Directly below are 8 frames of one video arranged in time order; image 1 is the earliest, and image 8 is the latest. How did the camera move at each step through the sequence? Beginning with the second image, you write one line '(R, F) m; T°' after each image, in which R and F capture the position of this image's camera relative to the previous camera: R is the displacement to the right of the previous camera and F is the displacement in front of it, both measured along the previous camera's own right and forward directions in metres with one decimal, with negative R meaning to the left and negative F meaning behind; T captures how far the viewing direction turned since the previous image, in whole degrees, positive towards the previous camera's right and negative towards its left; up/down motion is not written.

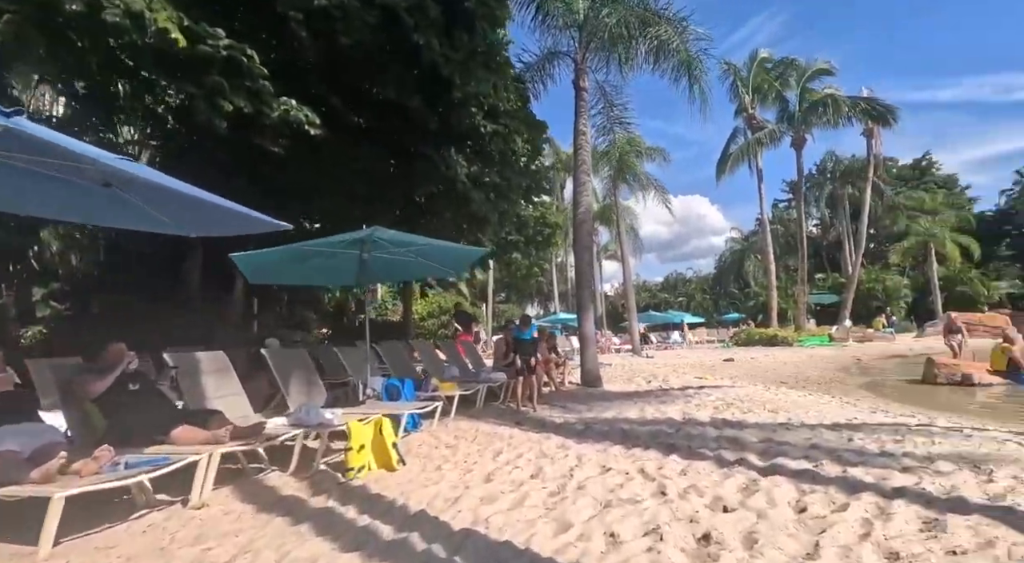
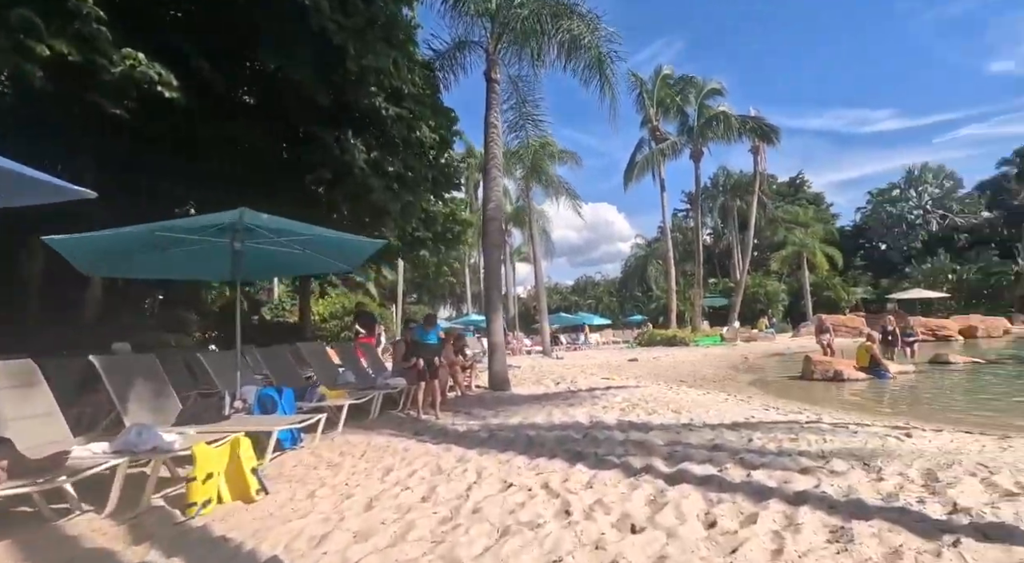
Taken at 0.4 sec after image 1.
(+0.1, +0.4) m; +9°
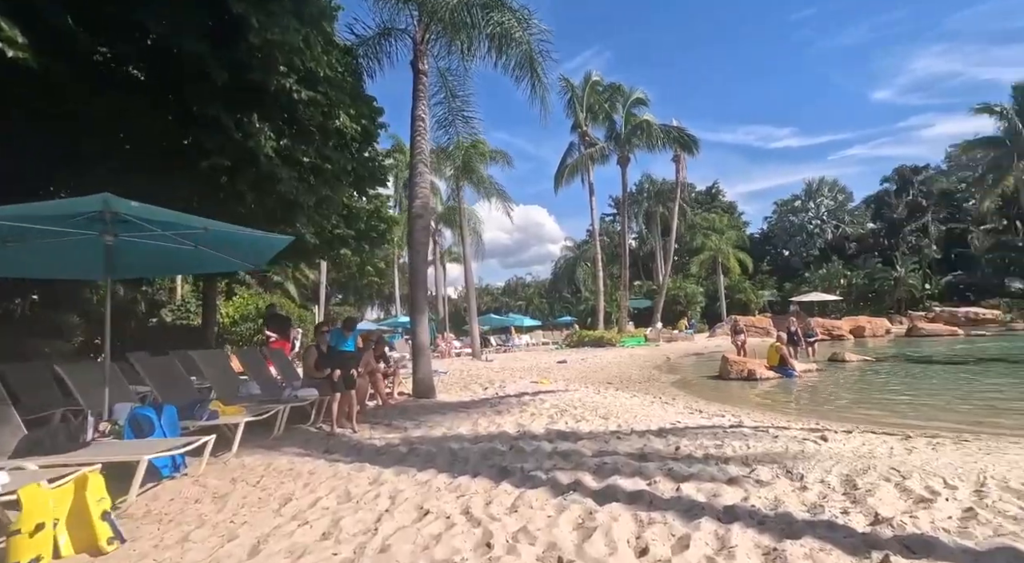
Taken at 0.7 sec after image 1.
(+0.1, +0.3) m; +7°
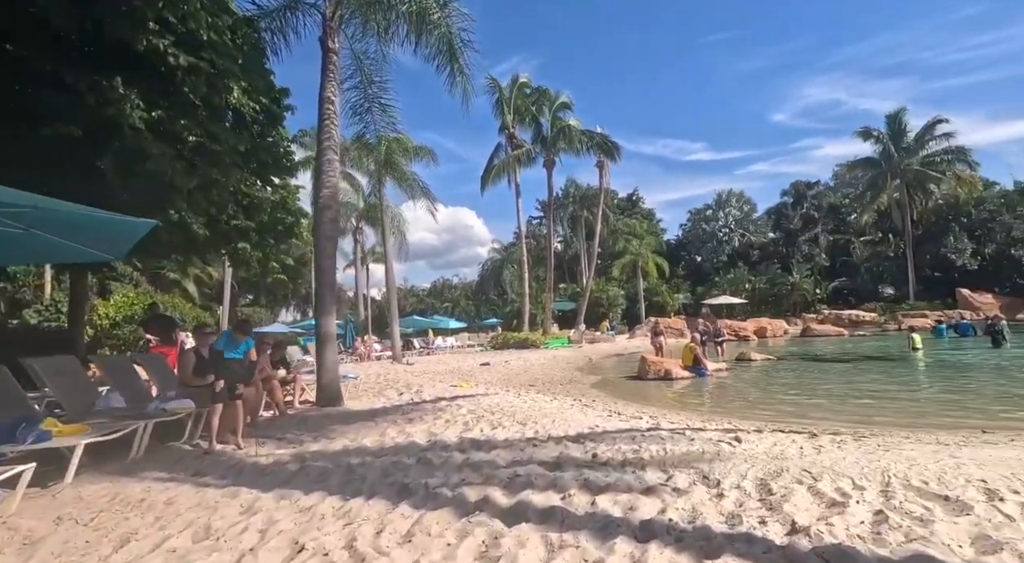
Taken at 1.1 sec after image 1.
(+0.2, +0.4) m; +7°
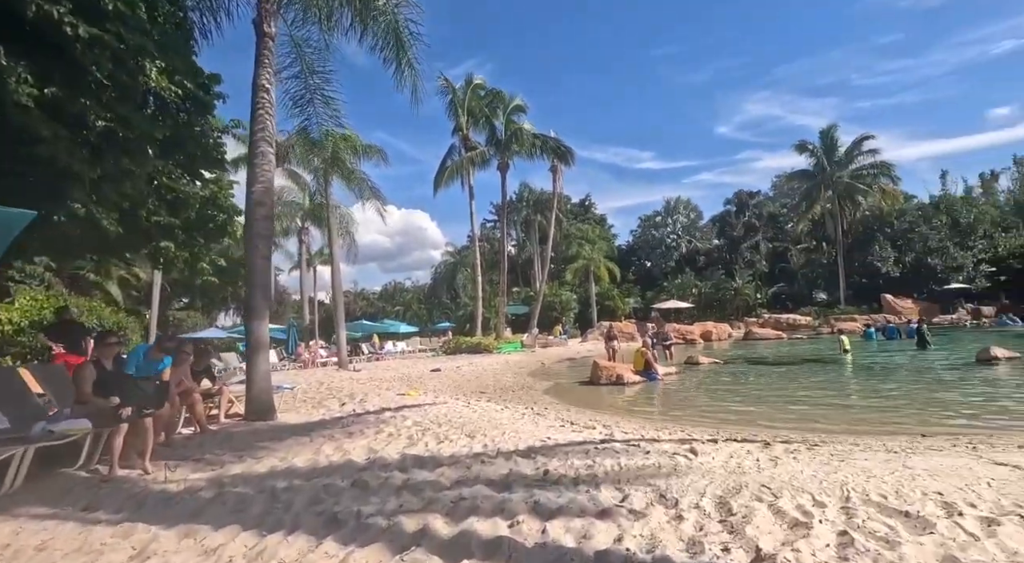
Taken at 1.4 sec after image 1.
(+0.1, +0.4) m; +5°
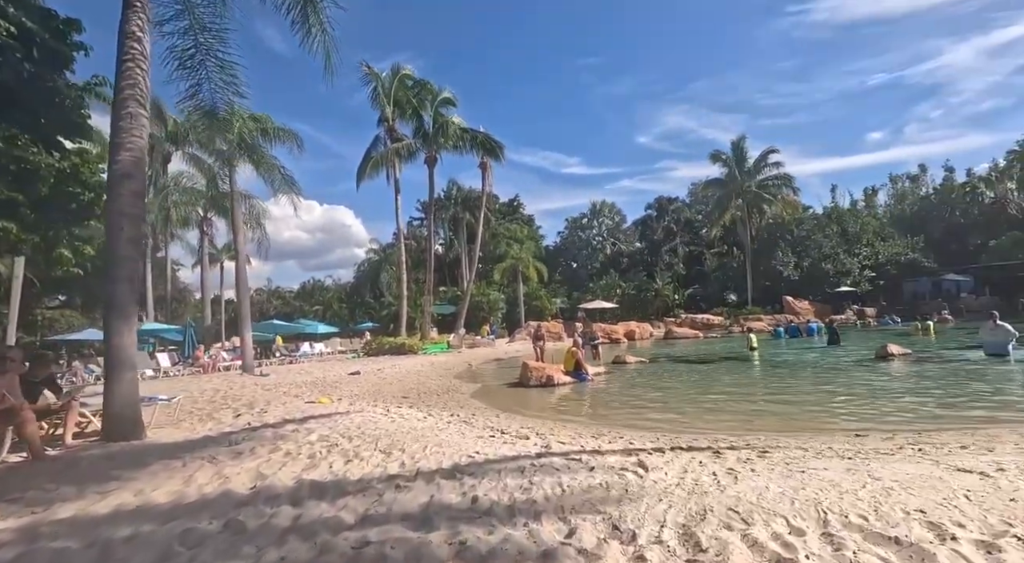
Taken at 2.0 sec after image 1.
(0.0, +0.9) m; +7°
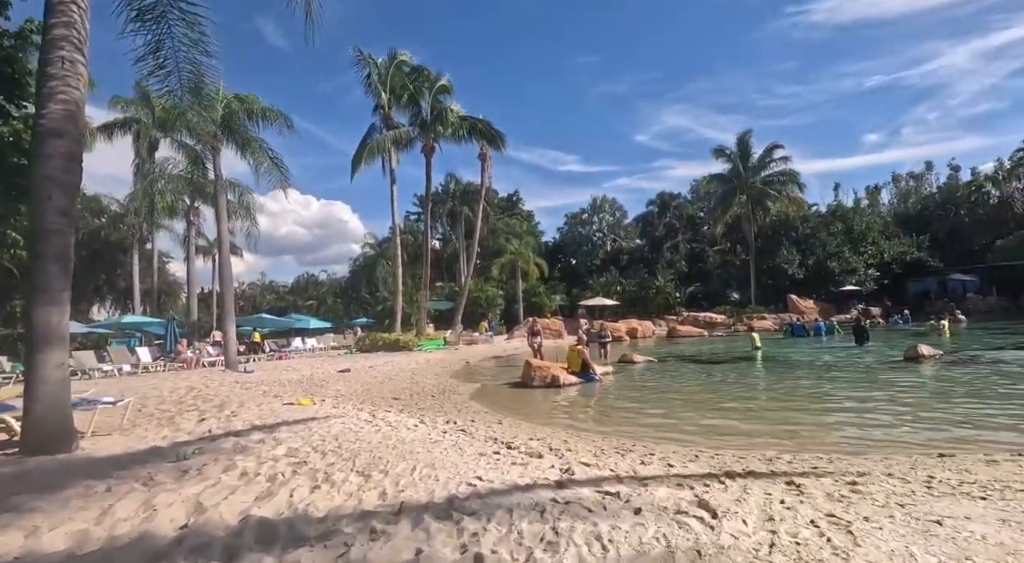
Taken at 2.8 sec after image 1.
(-0.1, +1.3) m; 0°
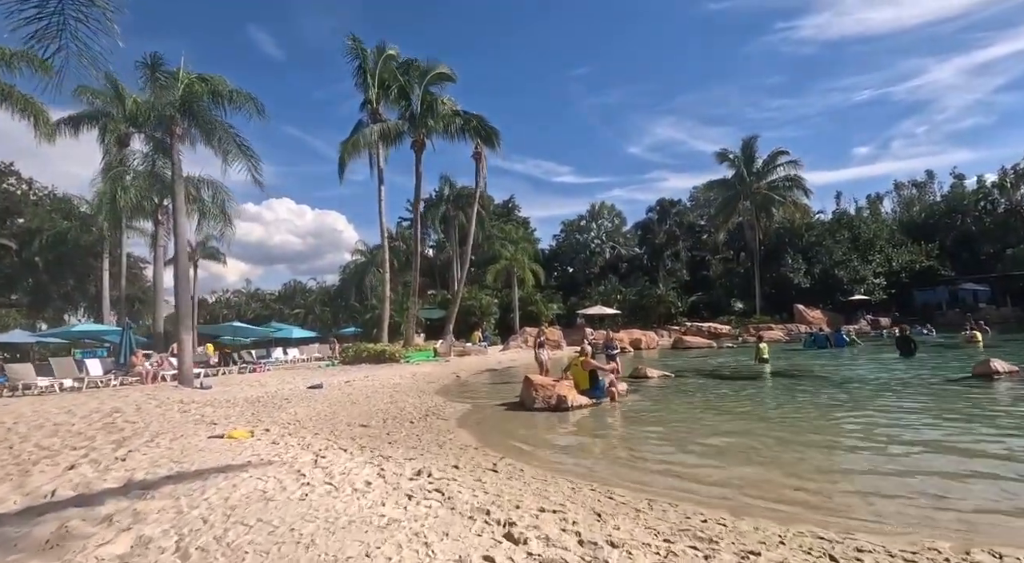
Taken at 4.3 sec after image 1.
(-0.1, +2.6) m; +1°
